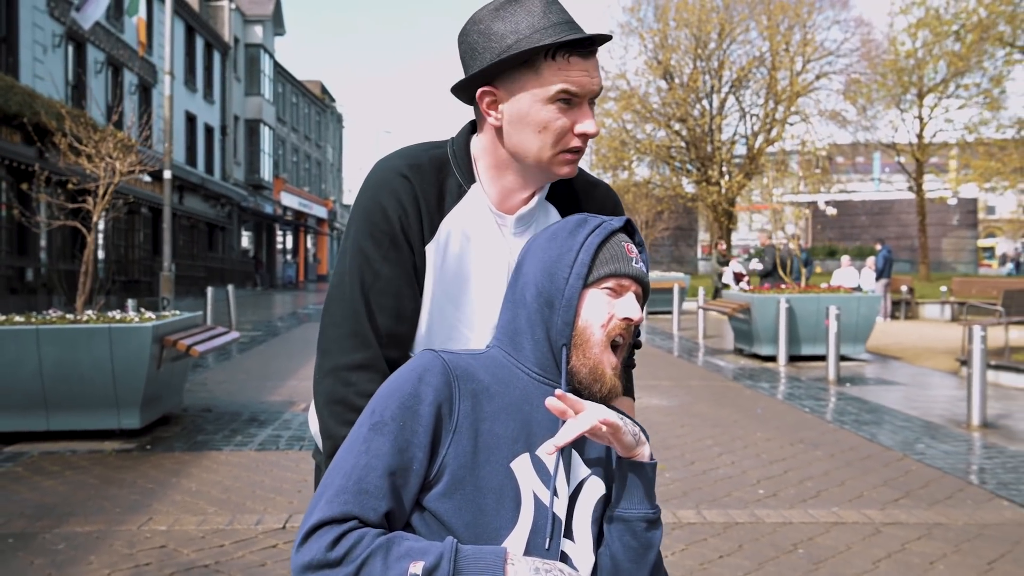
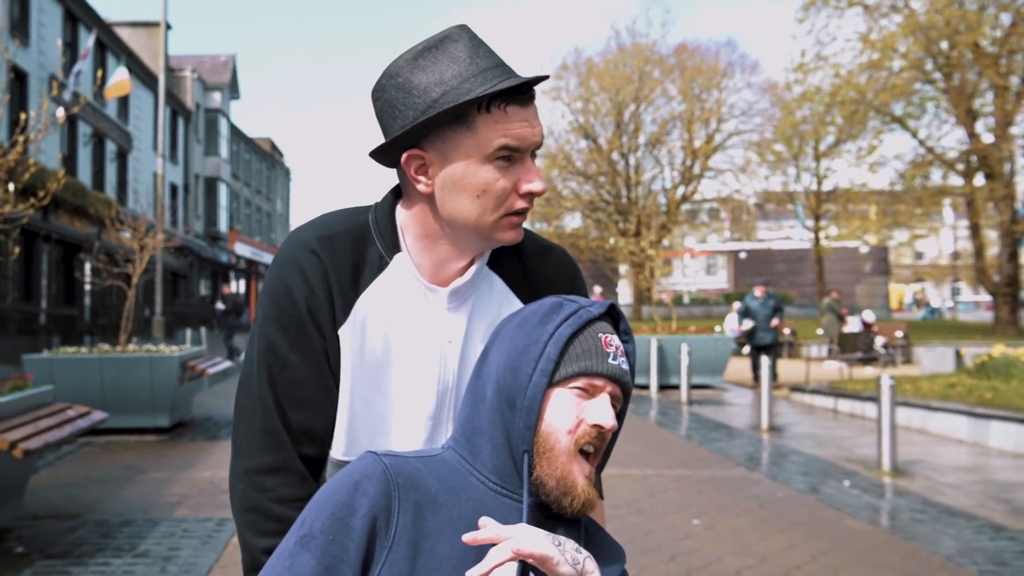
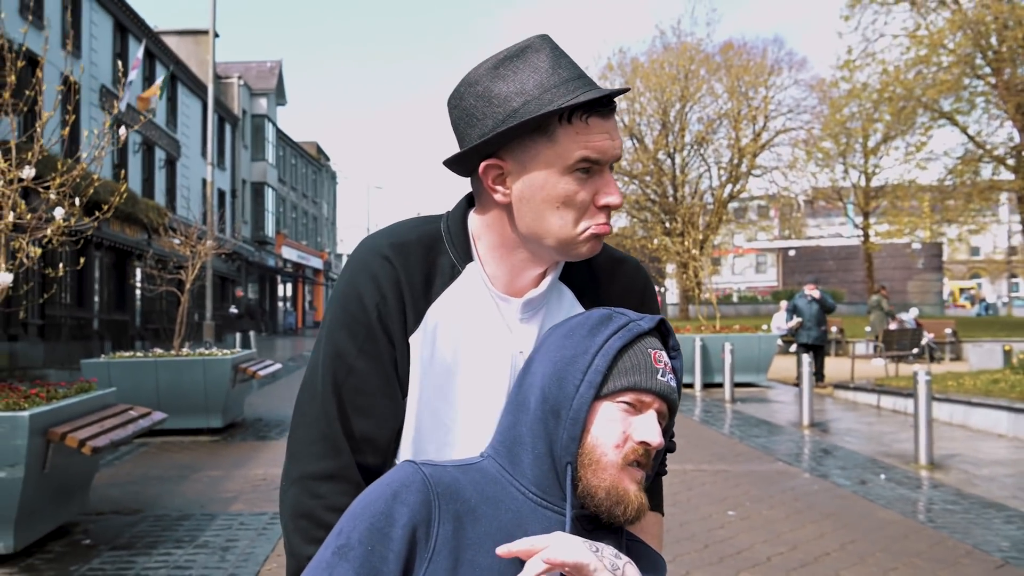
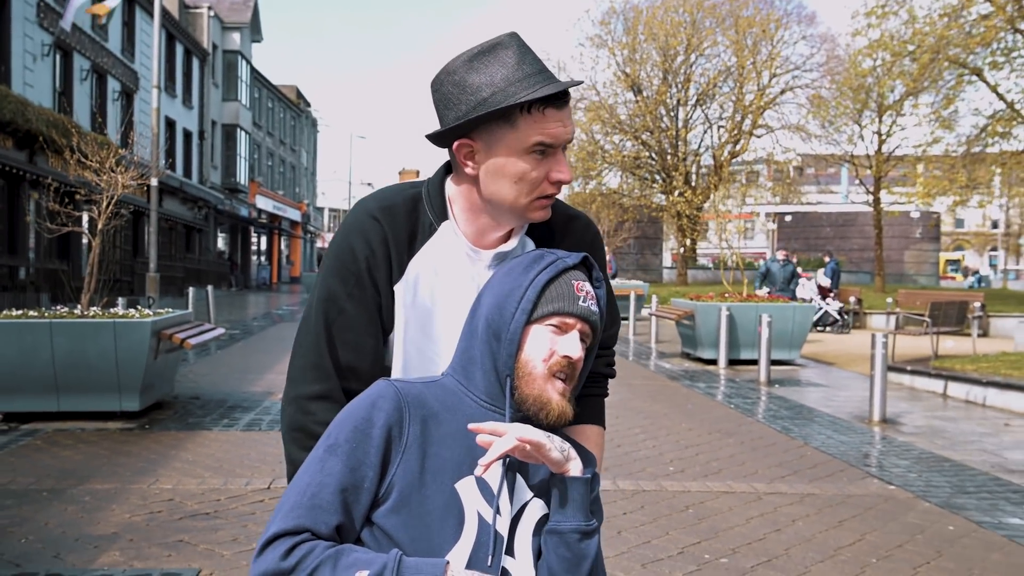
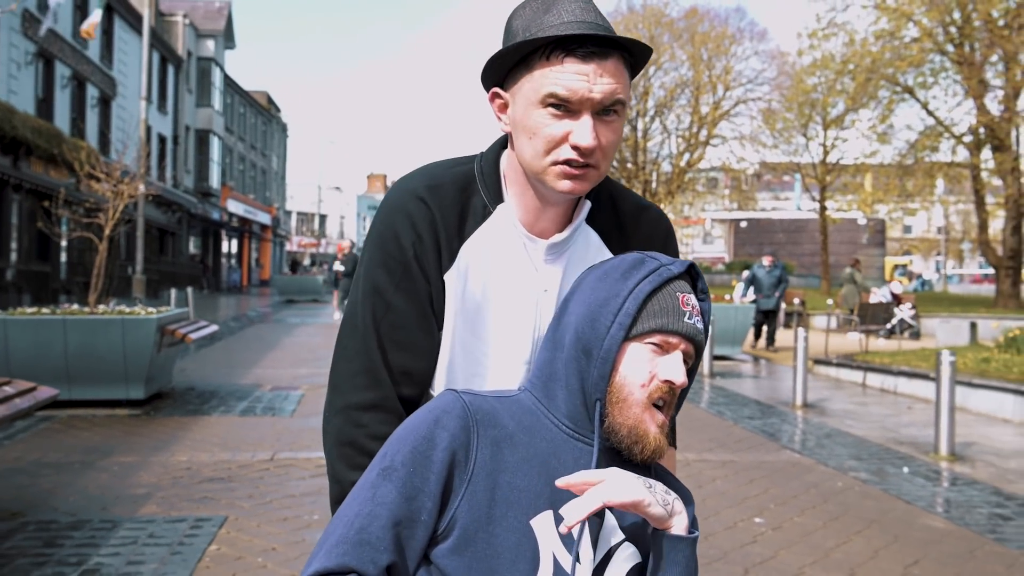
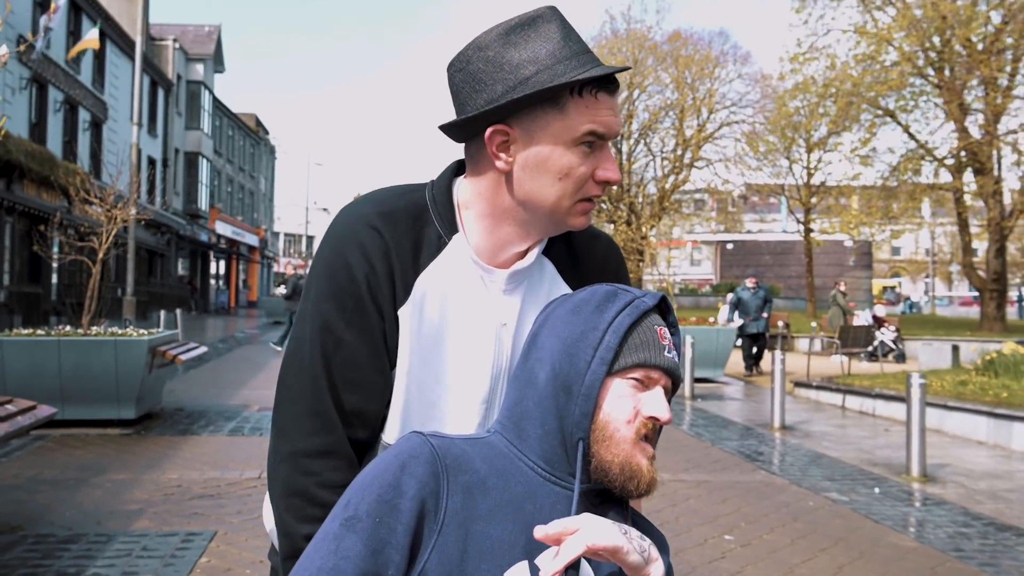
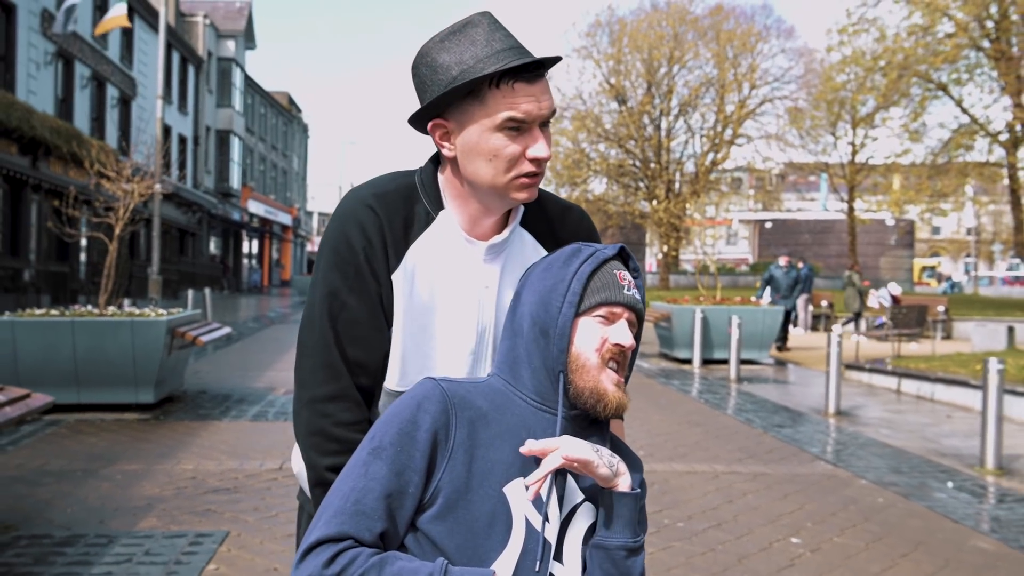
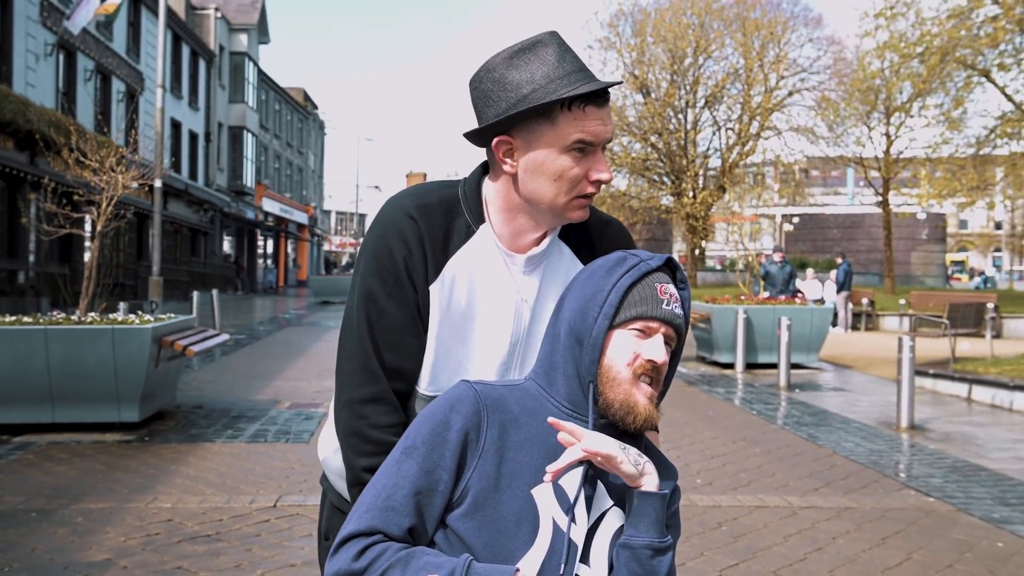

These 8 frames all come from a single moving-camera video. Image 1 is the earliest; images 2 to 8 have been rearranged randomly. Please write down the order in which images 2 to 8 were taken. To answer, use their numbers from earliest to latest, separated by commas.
8, 4, 7, 5, 6, 2, 3
